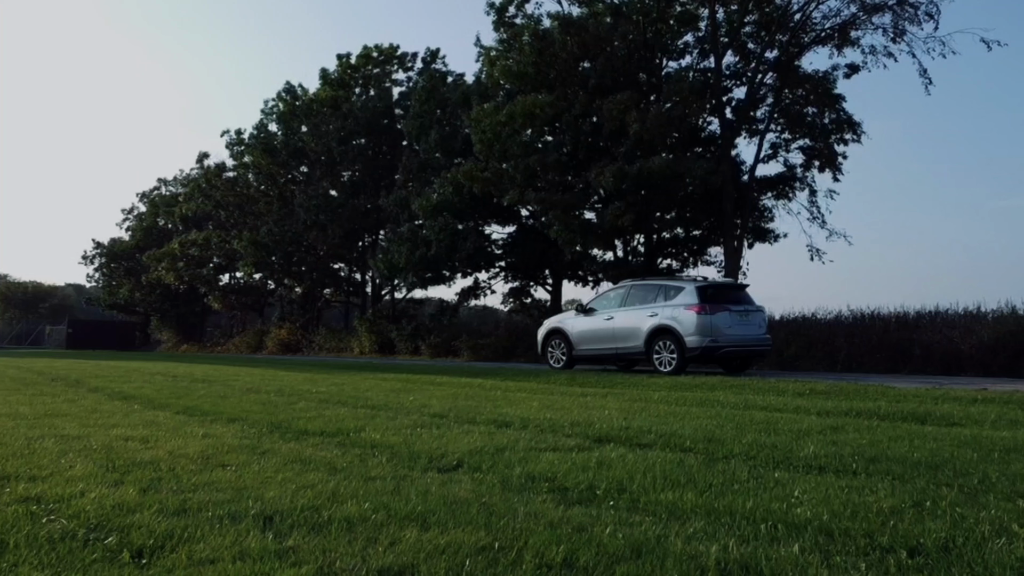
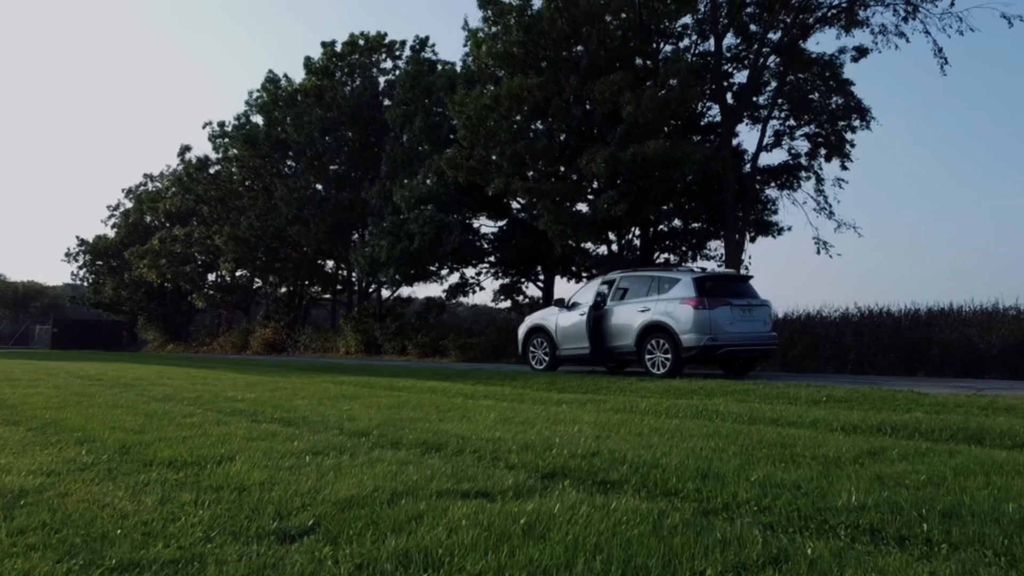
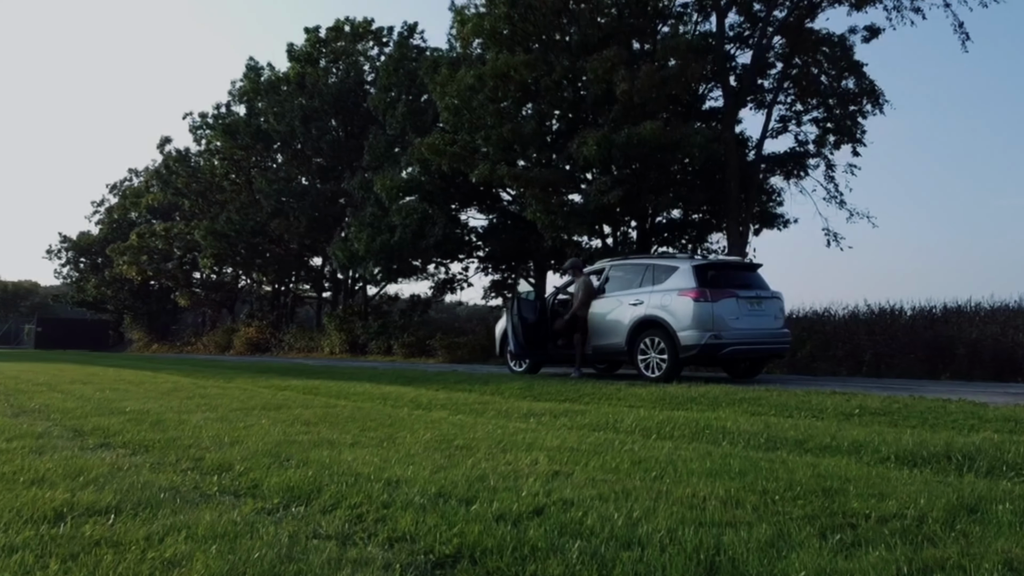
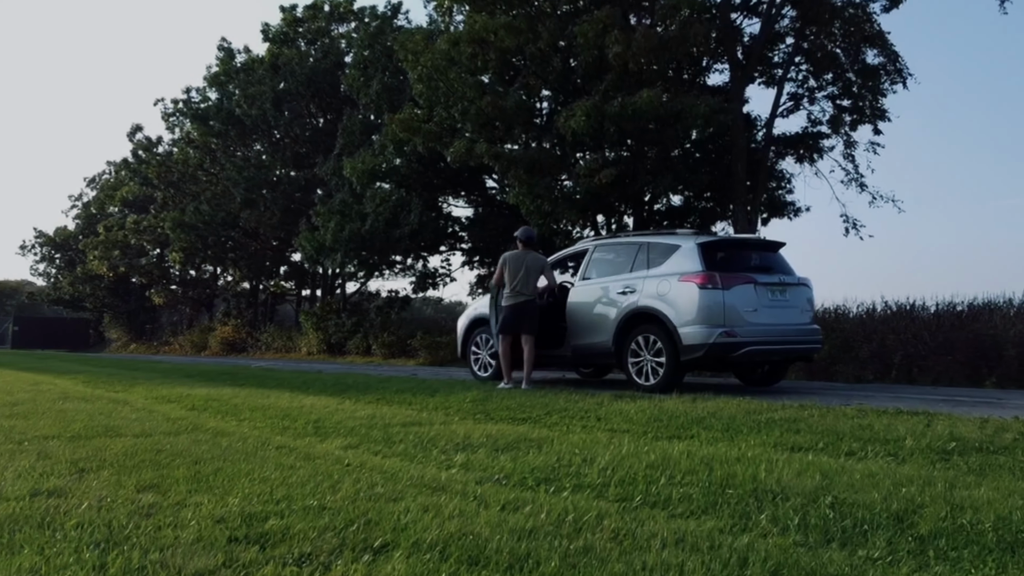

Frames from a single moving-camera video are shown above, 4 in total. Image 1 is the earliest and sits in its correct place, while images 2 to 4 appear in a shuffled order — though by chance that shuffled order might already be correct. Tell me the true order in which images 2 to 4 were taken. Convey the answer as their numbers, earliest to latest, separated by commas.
2, 3, 4
